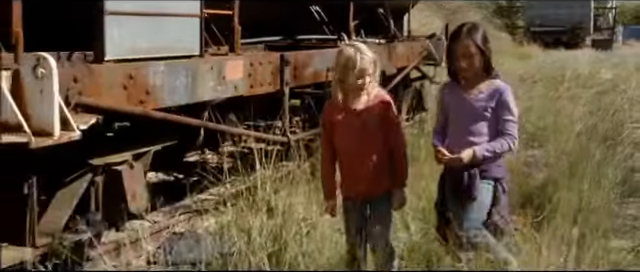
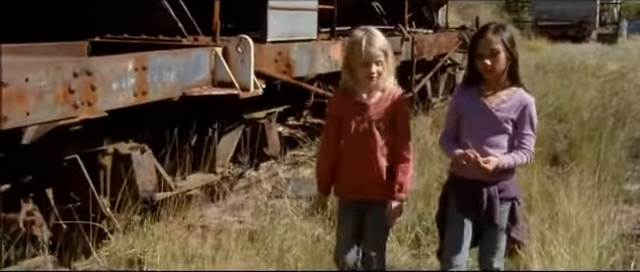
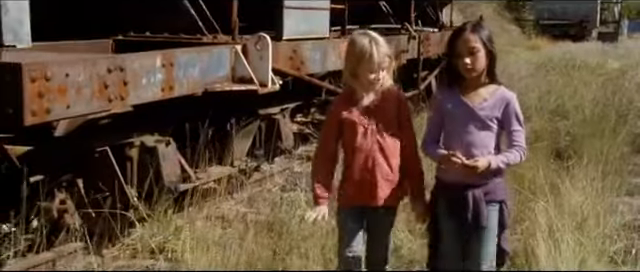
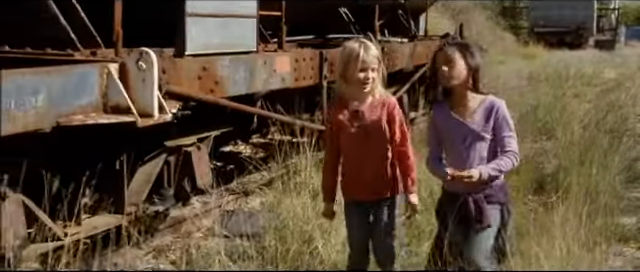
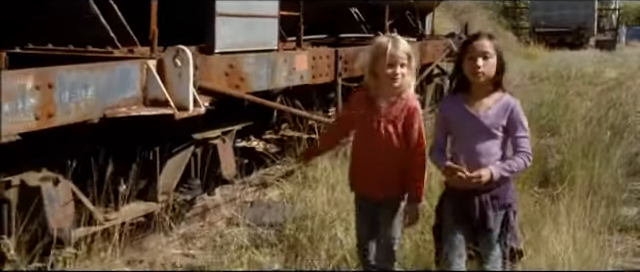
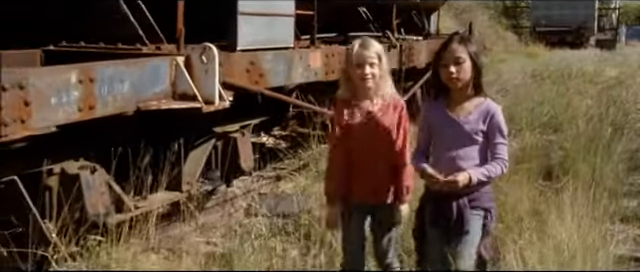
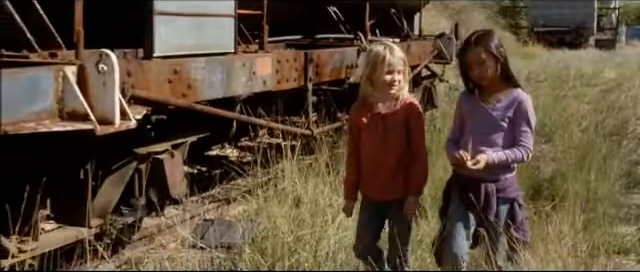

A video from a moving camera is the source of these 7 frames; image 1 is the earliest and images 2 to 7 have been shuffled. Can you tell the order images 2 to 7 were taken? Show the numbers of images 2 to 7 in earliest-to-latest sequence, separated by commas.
7, 4, 5, 6, 2, 3
